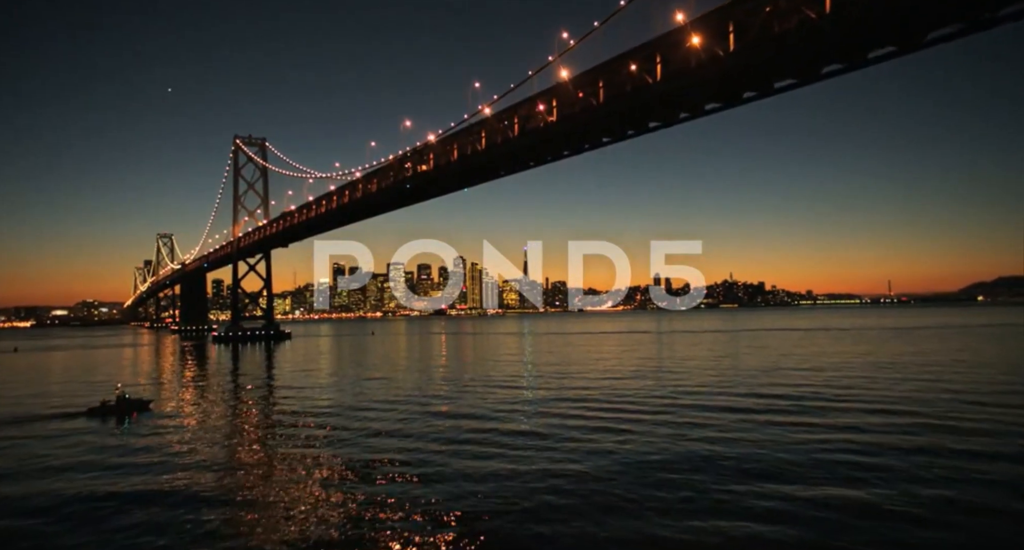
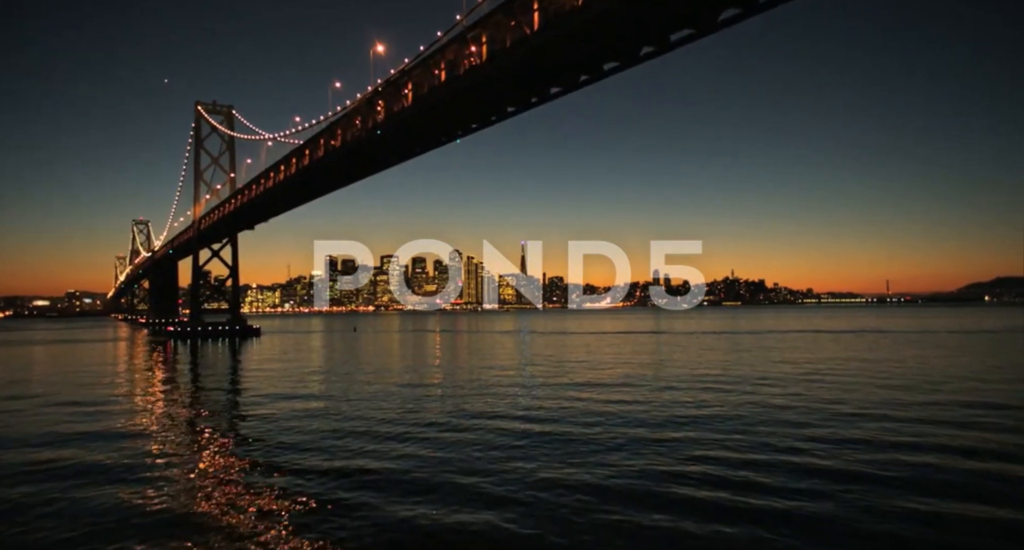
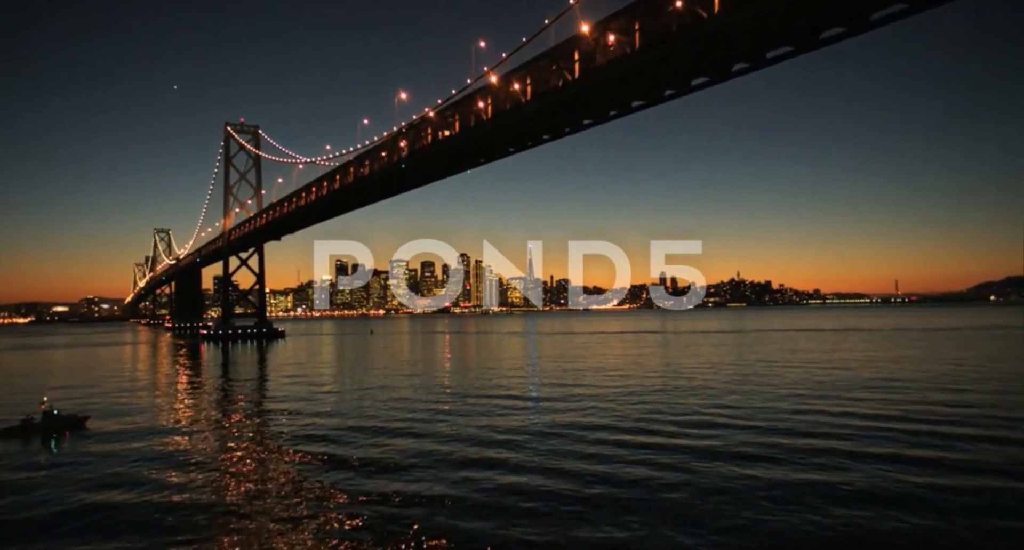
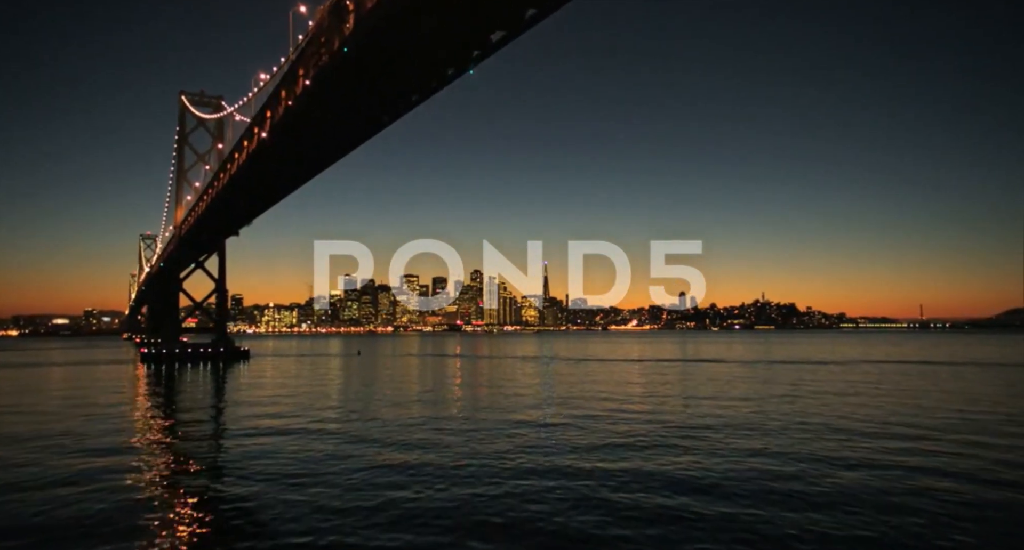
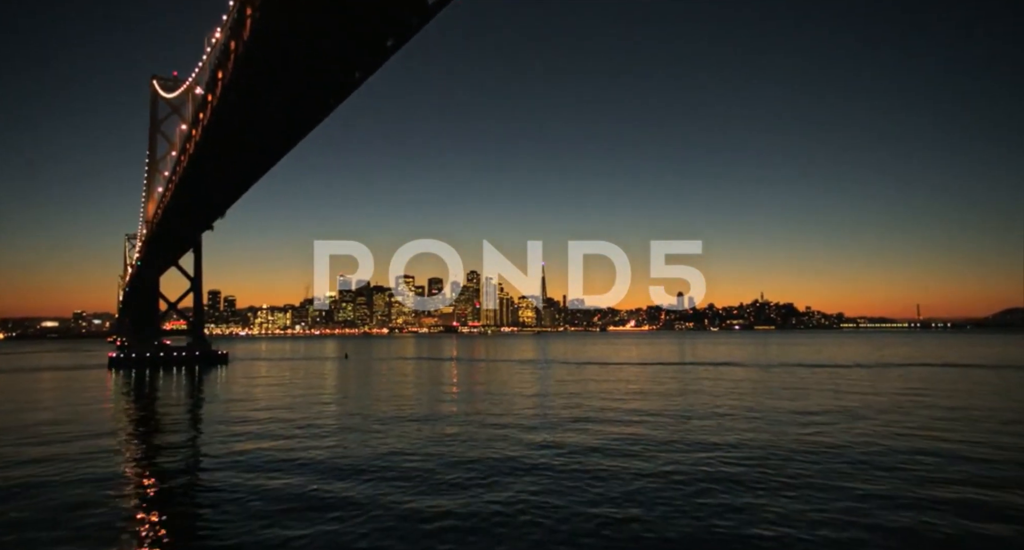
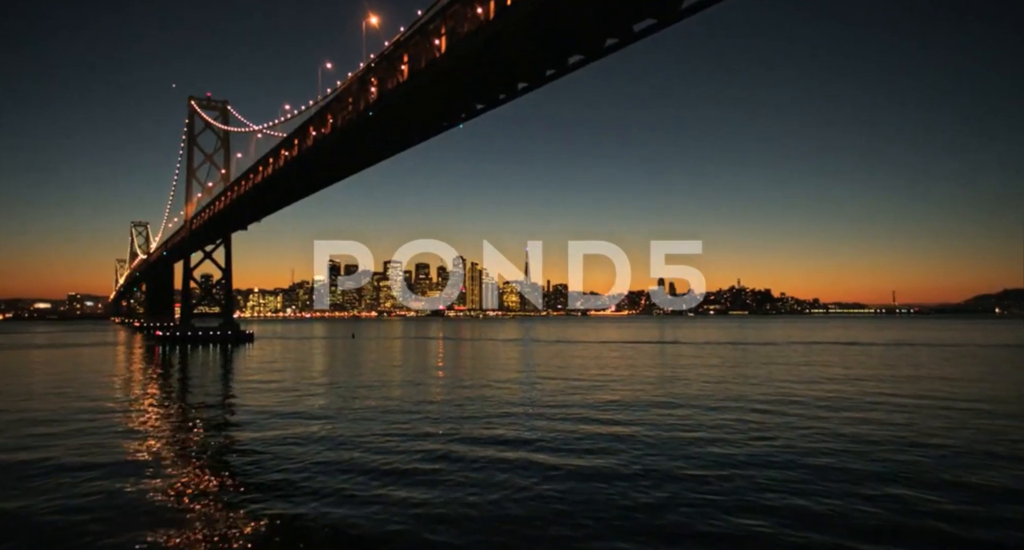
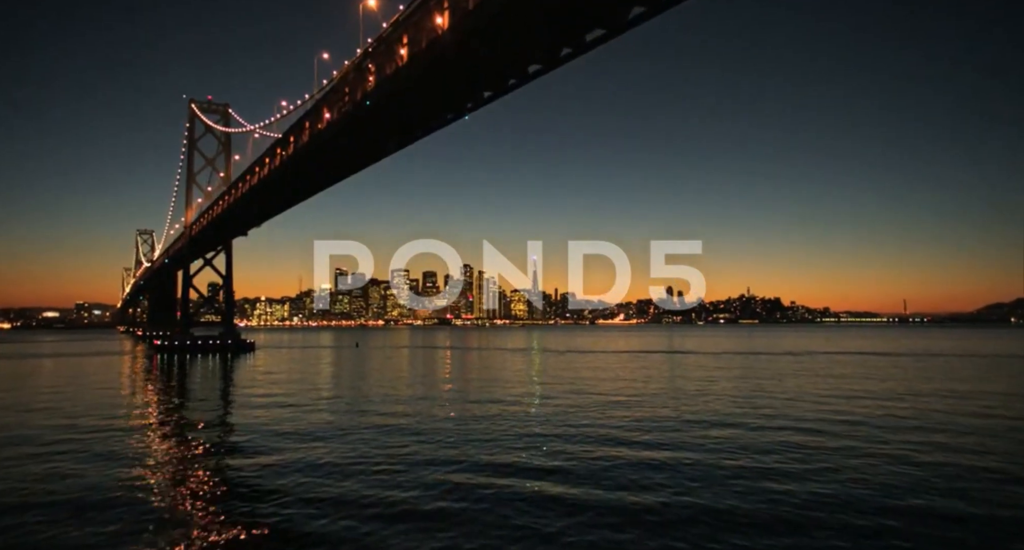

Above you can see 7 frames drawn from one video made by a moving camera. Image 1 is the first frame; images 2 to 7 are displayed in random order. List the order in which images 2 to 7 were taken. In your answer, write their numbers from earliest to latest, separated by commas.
3, 2, 6, 7, 4, 5
